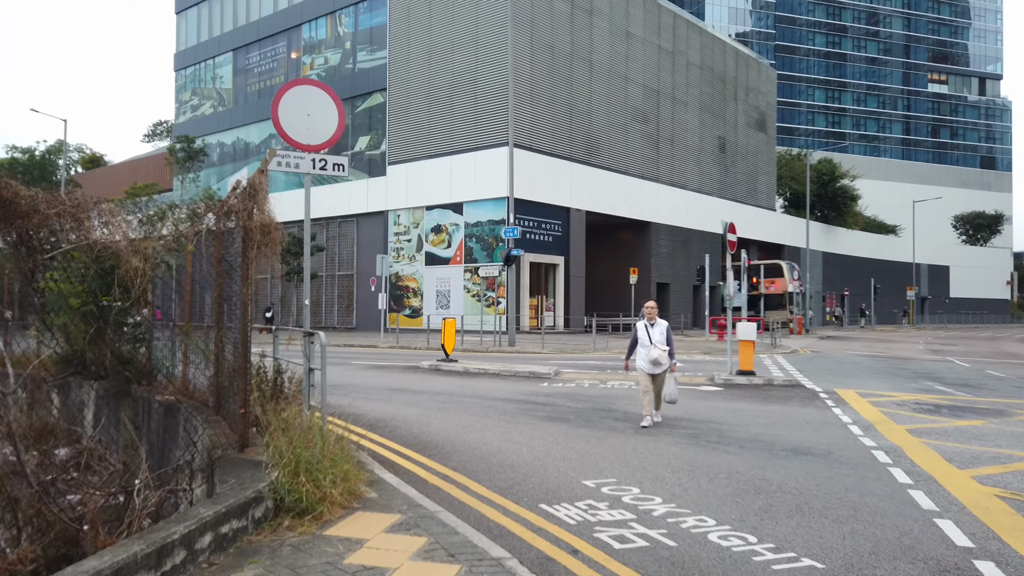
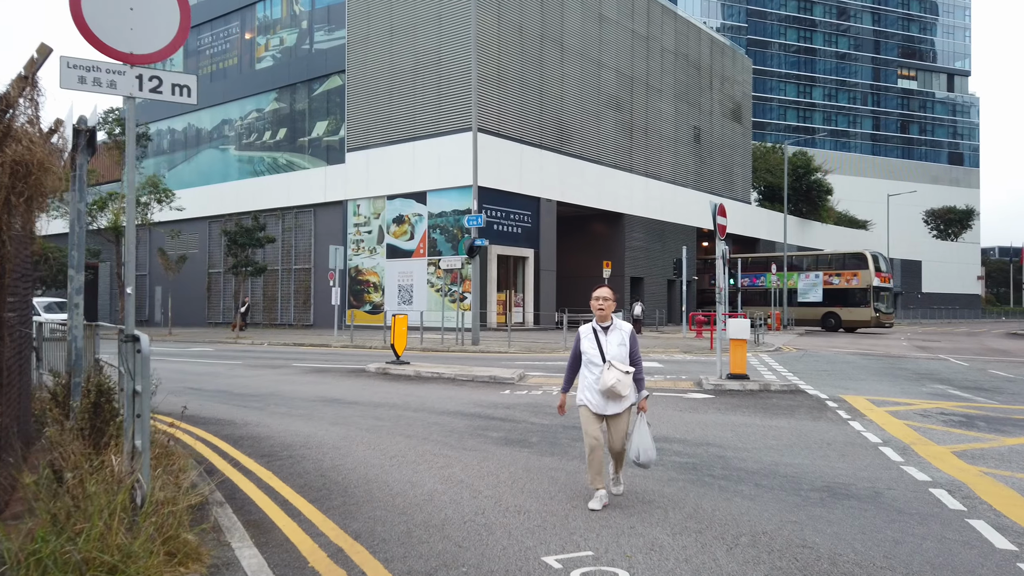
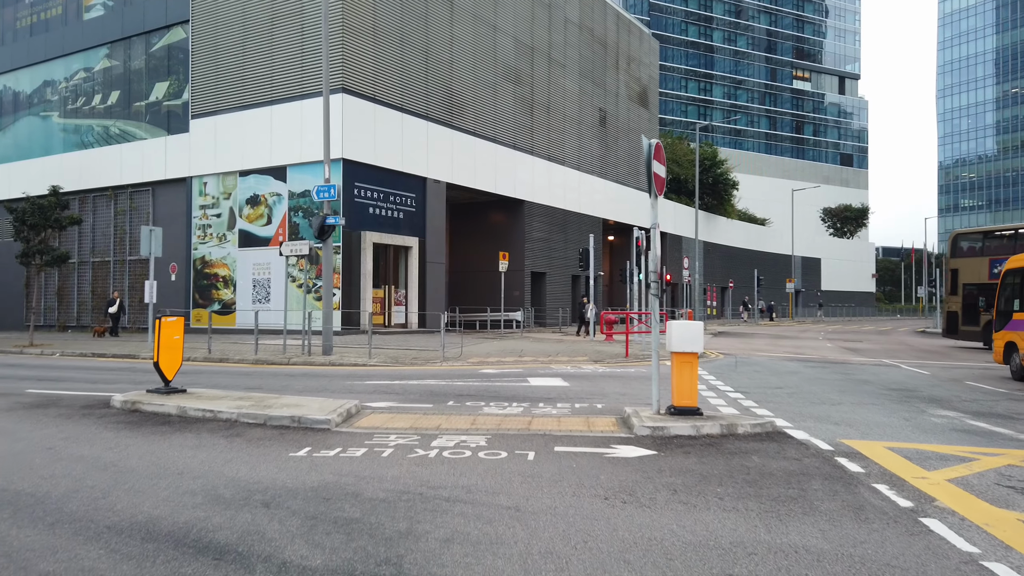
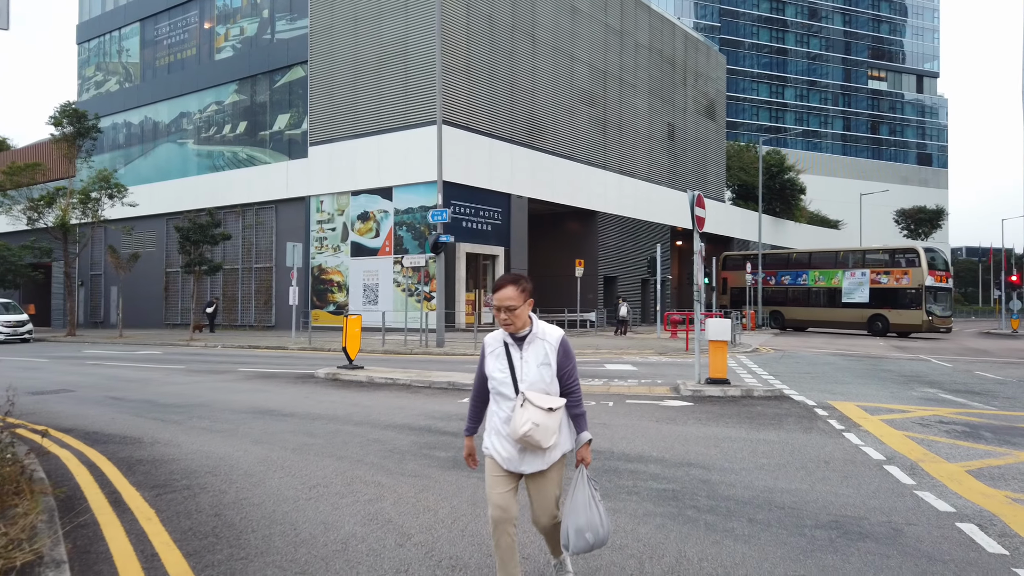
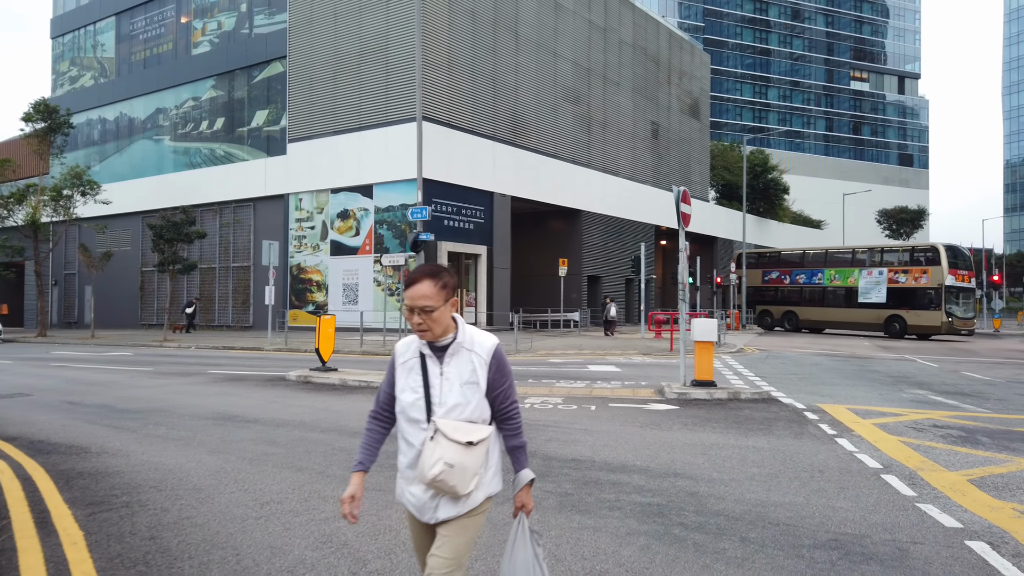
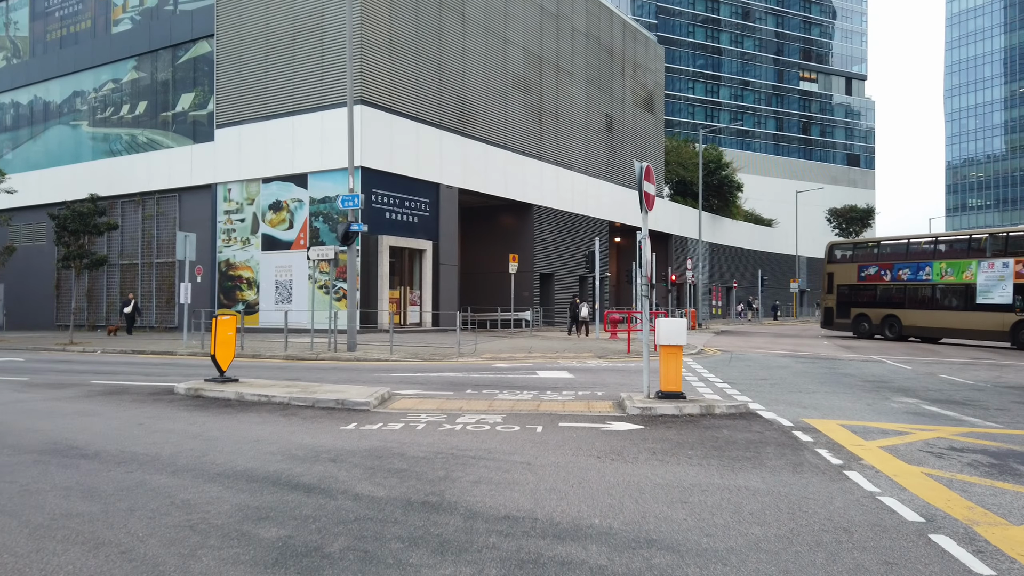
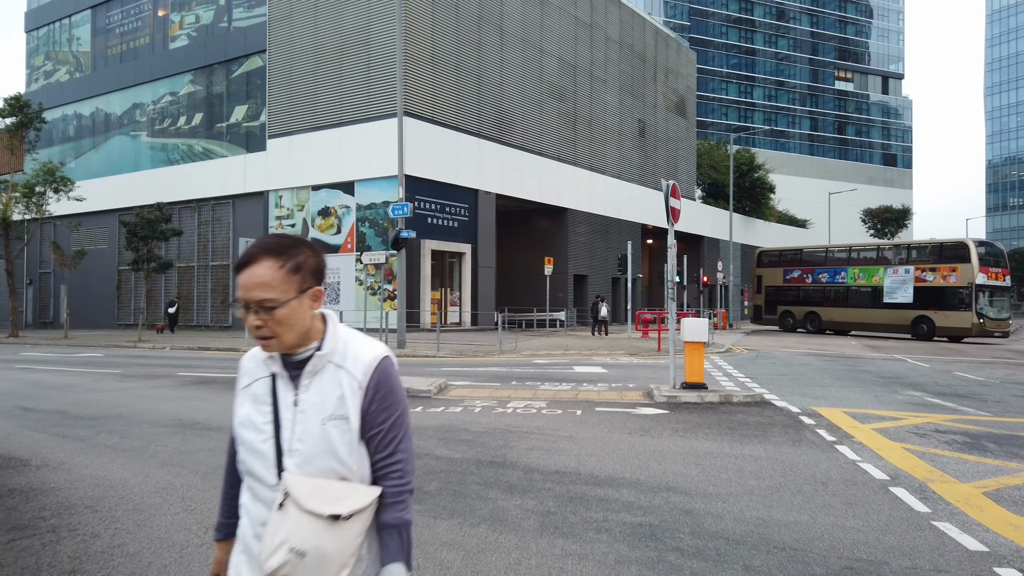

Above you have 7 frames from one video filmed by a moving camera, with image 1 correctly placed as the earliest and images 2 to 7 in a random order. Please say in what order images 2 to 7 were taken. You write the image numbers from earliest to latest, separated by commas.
2, 4, 5, 7, 6, 3
